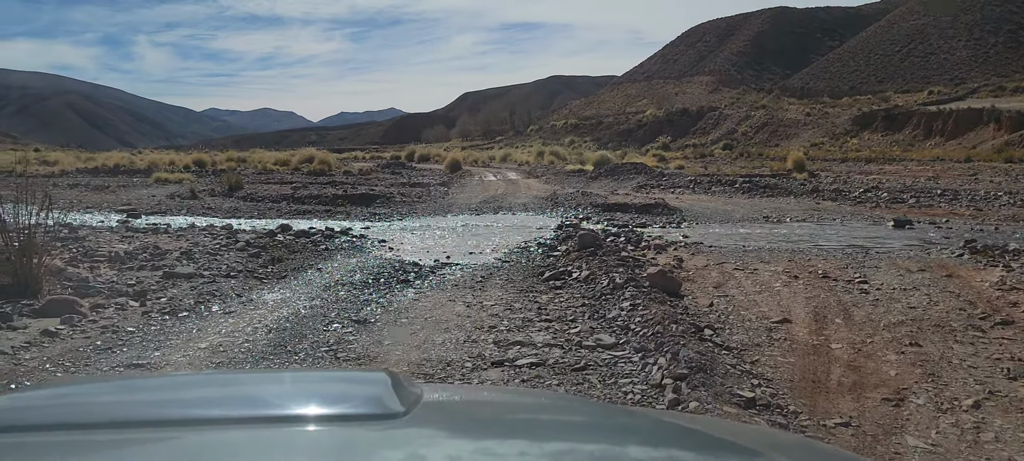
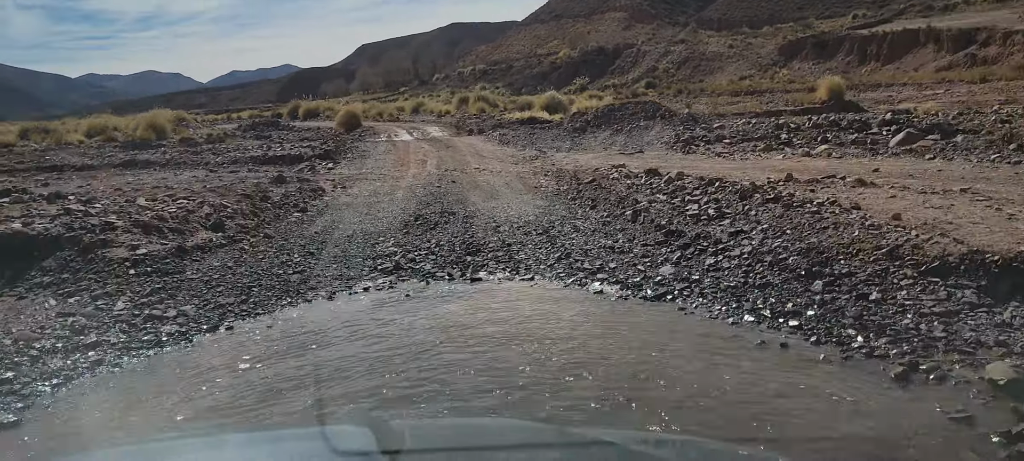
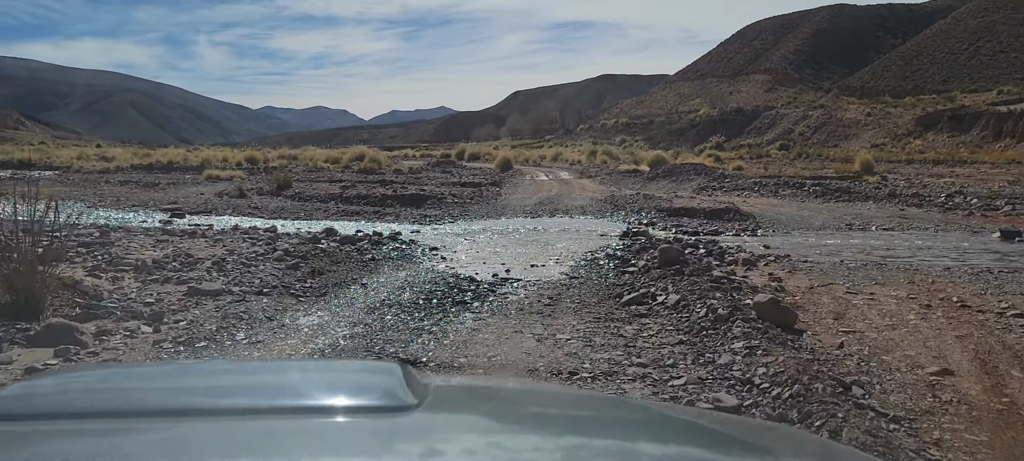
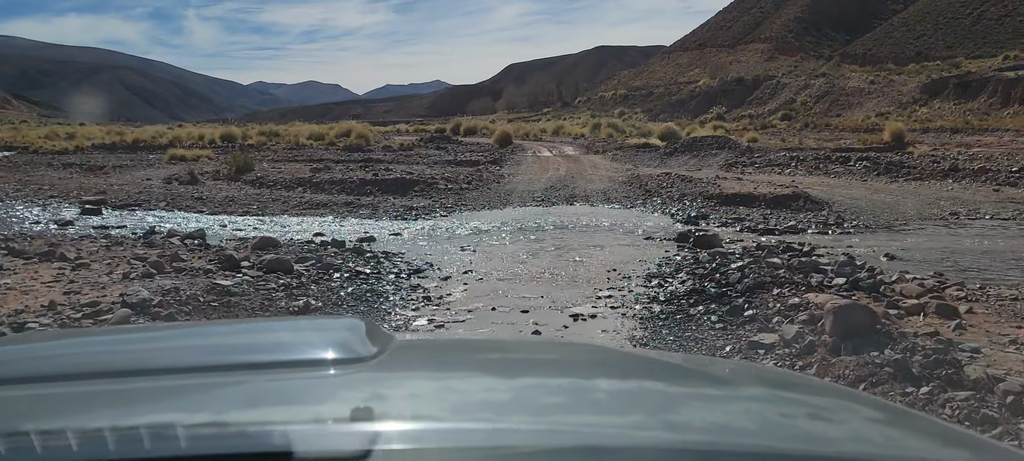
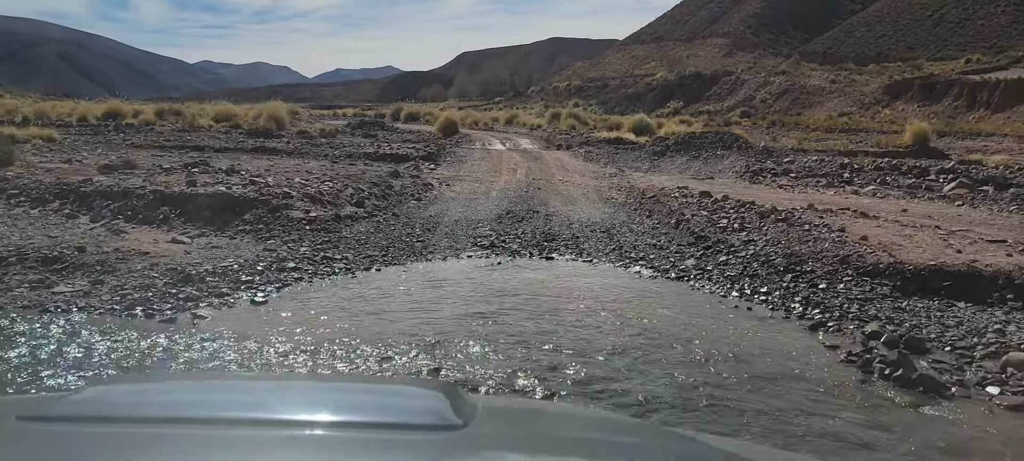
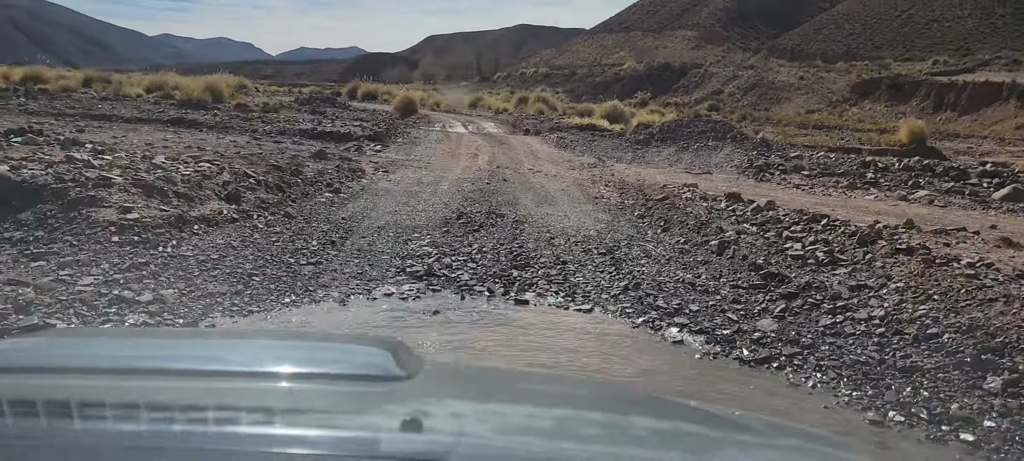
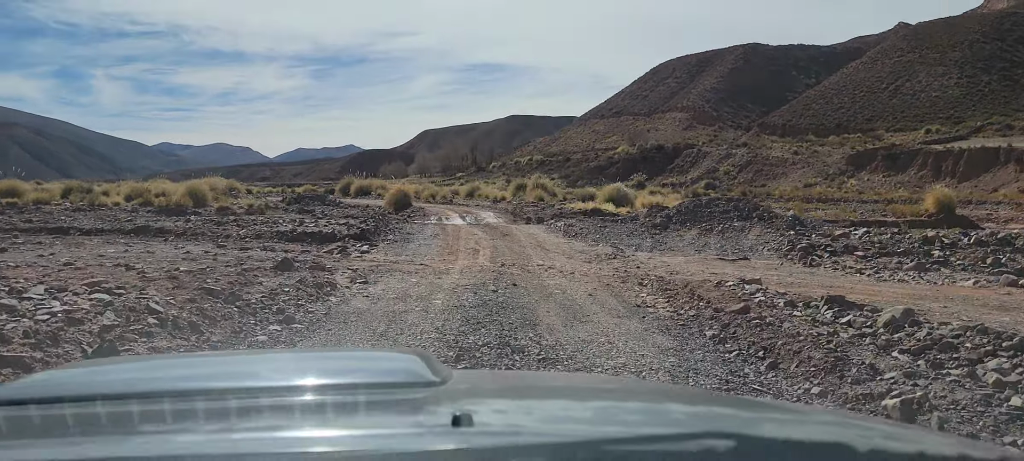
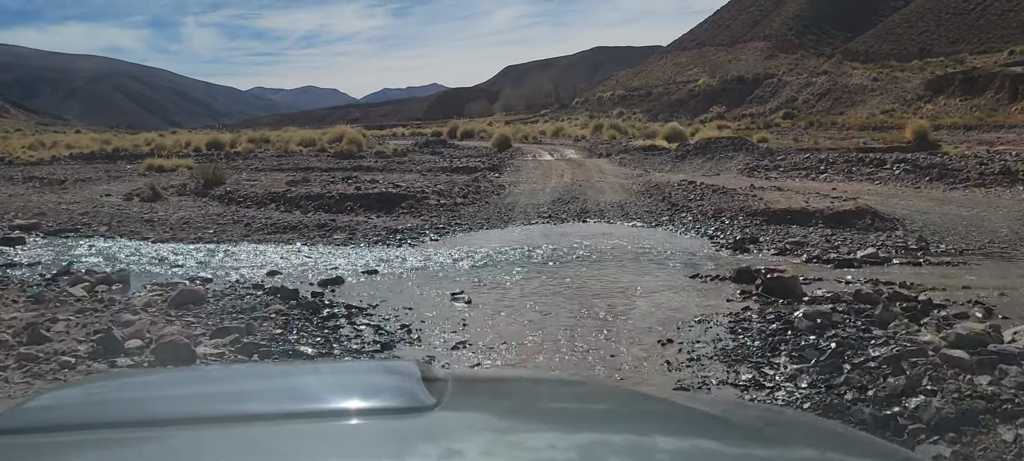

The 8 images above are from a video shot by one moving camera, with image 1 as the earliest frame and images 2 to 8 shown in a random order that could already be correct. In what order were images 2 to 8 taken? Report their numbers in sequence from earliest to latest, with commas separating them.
3, 4, 8, 5, 2, 6, 7
